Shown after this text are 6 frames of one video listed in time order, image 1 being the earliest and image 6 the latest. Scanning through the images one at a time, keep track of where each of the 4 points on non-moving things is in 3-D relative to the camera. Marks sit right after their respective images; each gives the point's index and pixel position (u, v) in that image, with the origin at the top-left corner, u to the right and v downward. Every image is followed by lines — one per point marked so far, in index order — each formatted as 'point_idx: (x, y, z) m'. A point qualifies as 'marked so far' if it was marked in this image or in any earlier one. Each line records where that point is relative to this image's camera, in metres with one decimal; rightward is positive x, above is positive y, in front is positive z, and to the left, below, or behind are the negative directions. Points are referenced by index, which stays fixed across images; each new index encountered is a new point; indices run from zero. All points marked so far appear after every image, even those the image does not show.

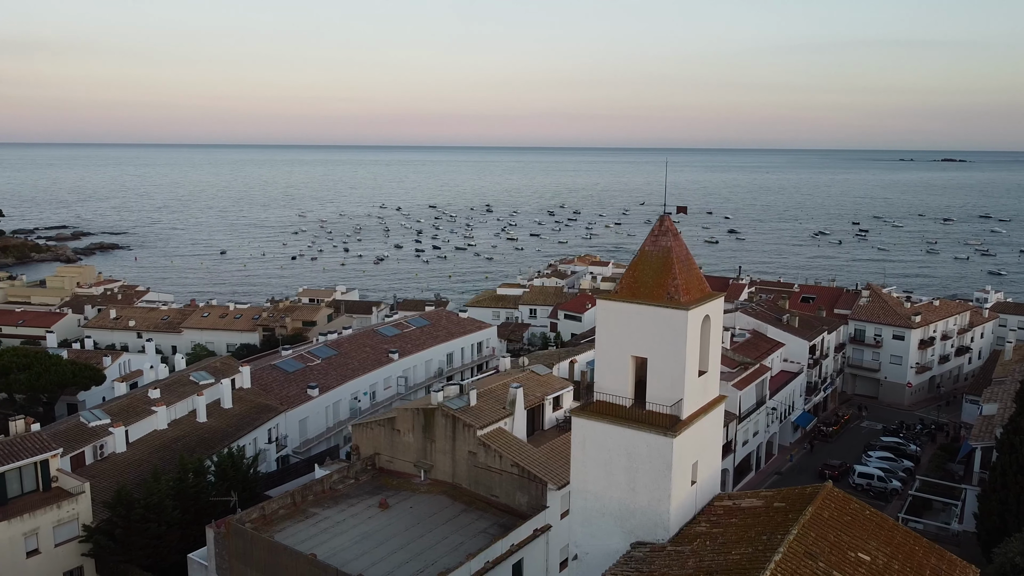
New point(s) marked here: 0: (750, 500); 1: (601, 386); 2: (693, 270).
0: (+4.7, -4.2, +16.1) m
1: (+1.8, -2.0, +16.1) m
2: (+3.5, +0.3, +15.8) m
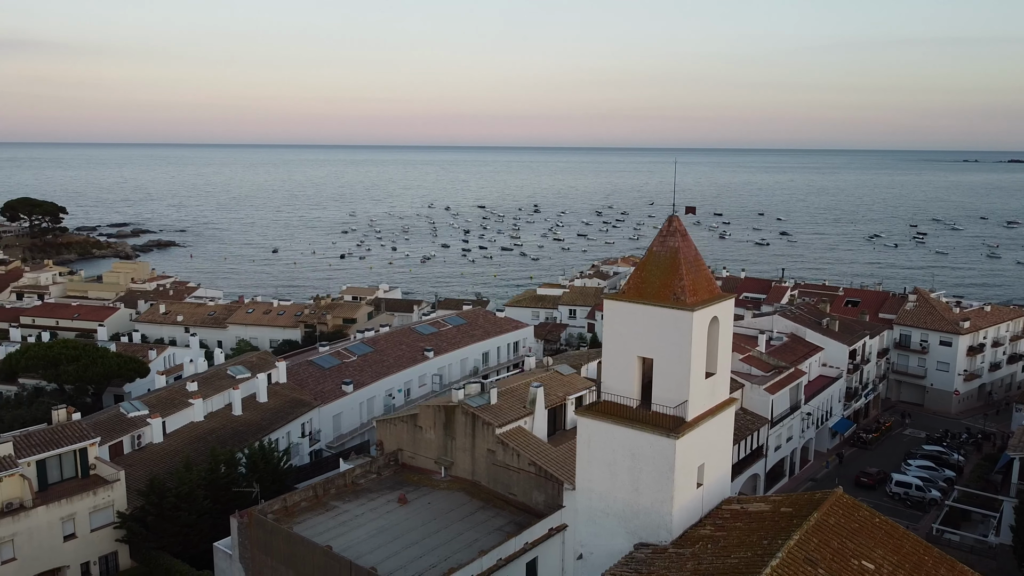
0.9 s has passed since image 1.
0: (+4.8, -4.3, +16.0) m
1: (+1.9, -2.0, +16.1) m
2: (+3.7, +0.3, +15.7) m
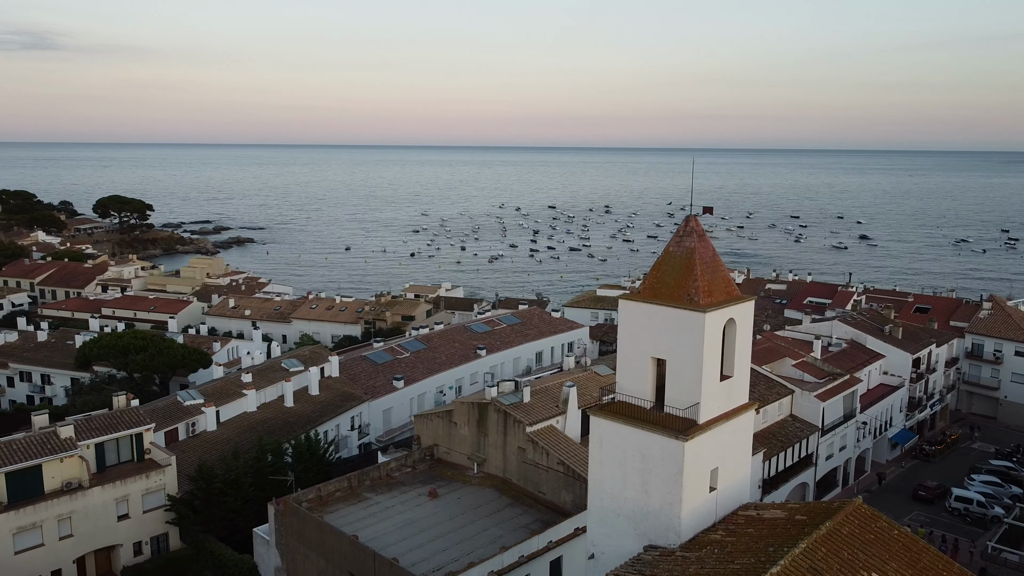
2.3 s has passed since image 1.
0: (+5.0, -4.3, +15.6) m
1: (+2.2, -2.0, +16.0) m
2: (+3.9, +0.3, +15.5) m
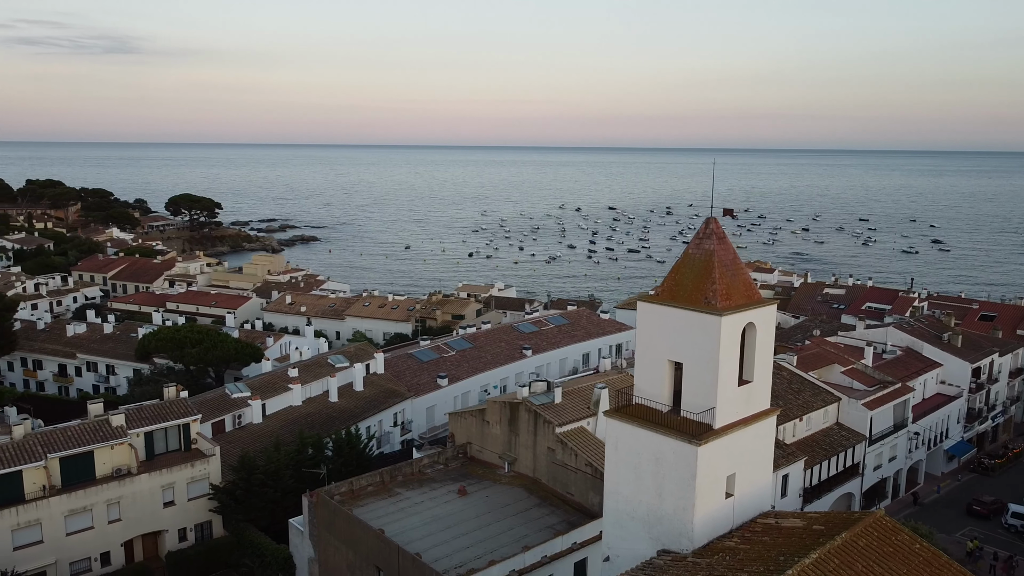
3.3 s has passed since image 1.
0: (+5.3, -4.4, +15.3) m
1: (+2.5, -2.0, +15.9) m
2: (+4.2, +0.2, +15.2) m
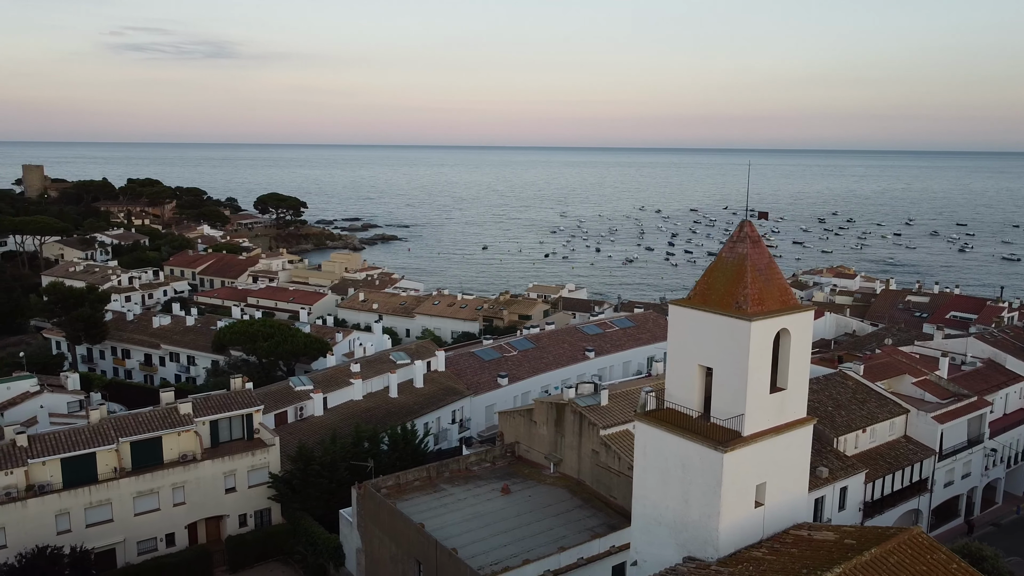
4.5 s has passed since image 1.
0: (+5.7, -4.5, +14.9) m
1: (+3.1, -2.1, +15.7) m
2: (+4.8, +0.1, +14.9) m
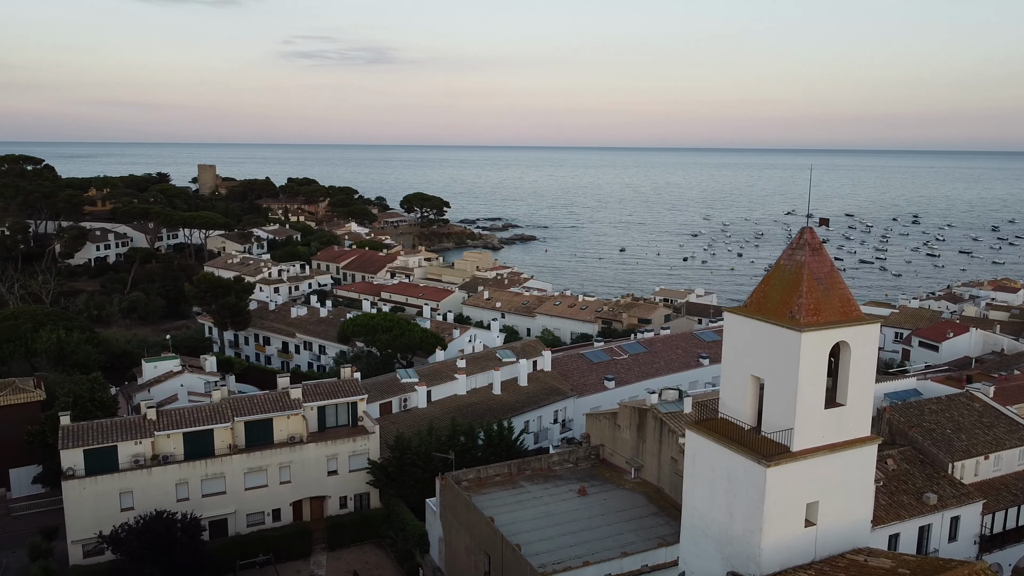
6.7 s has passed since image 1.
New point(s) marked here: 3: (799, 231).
0: (+6.4, -4.7, +14.0) m
1: (+4.0, -2.2, +15.3) m
2: (+5.6, 0.0, +14.2) m
3: (+5.2, +1.0, +14.8) m
